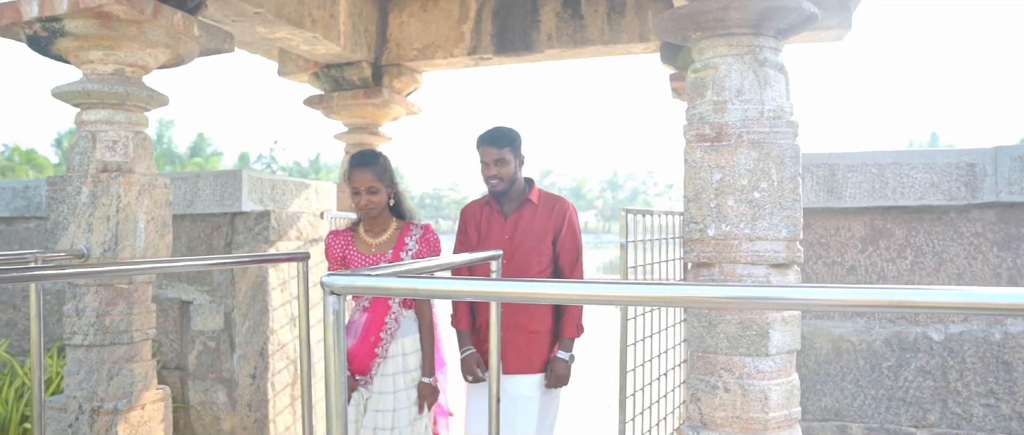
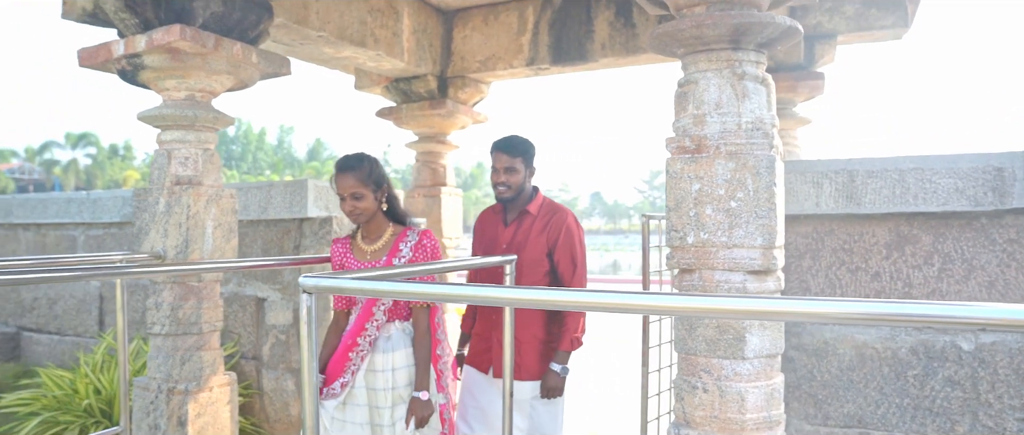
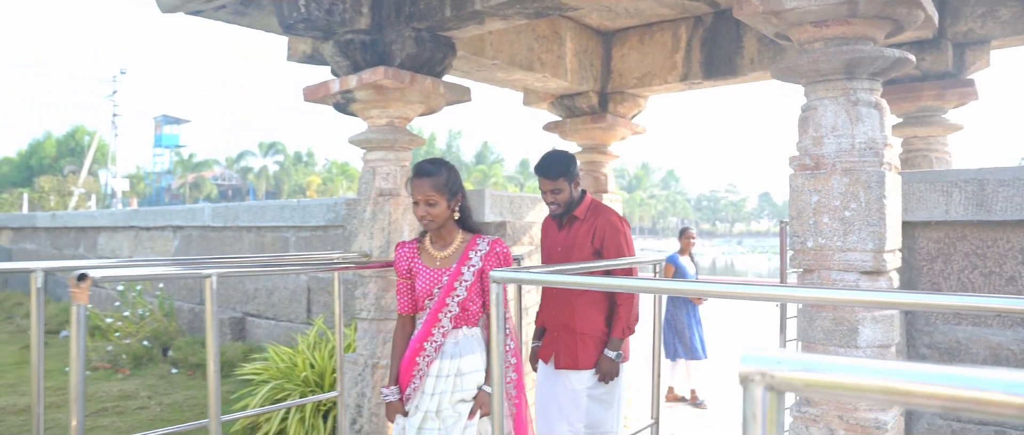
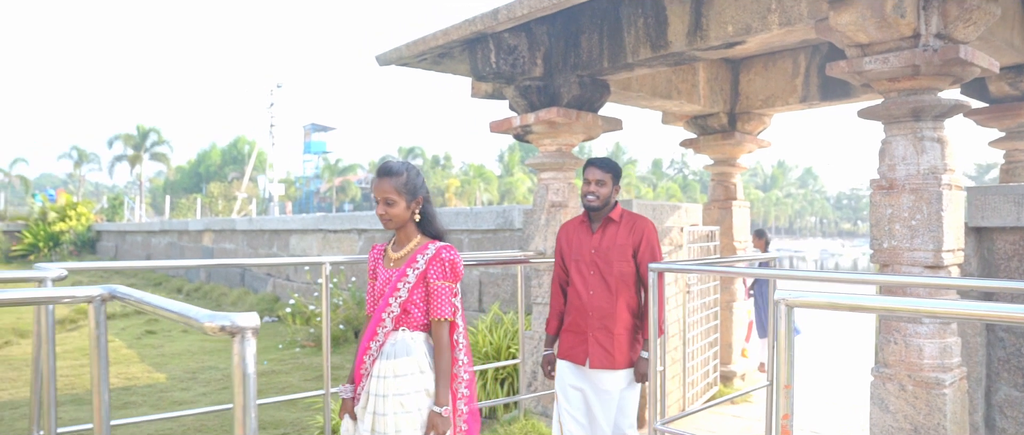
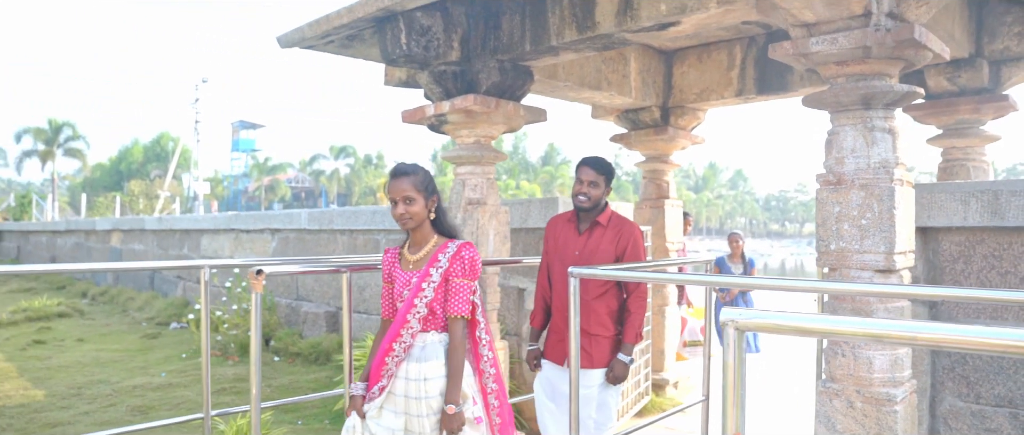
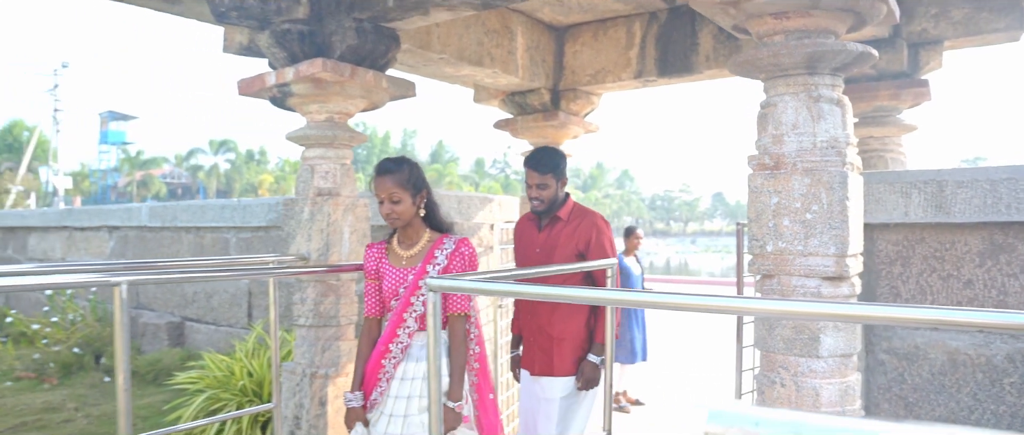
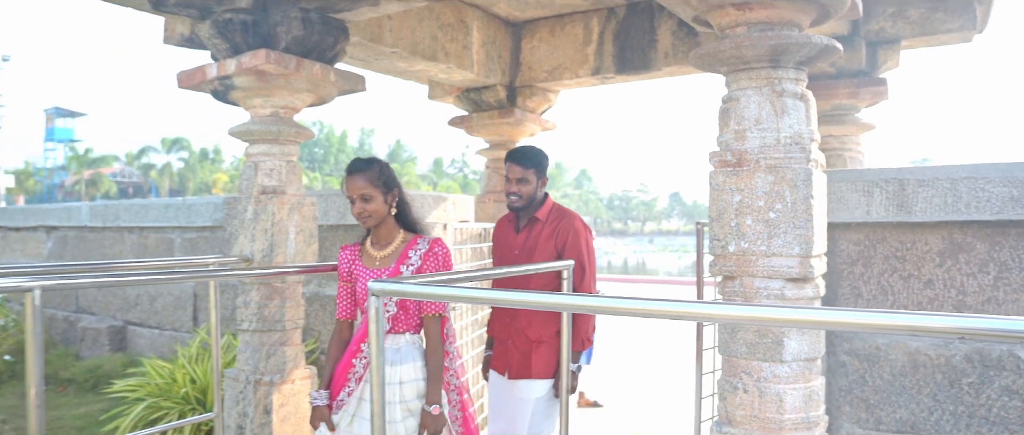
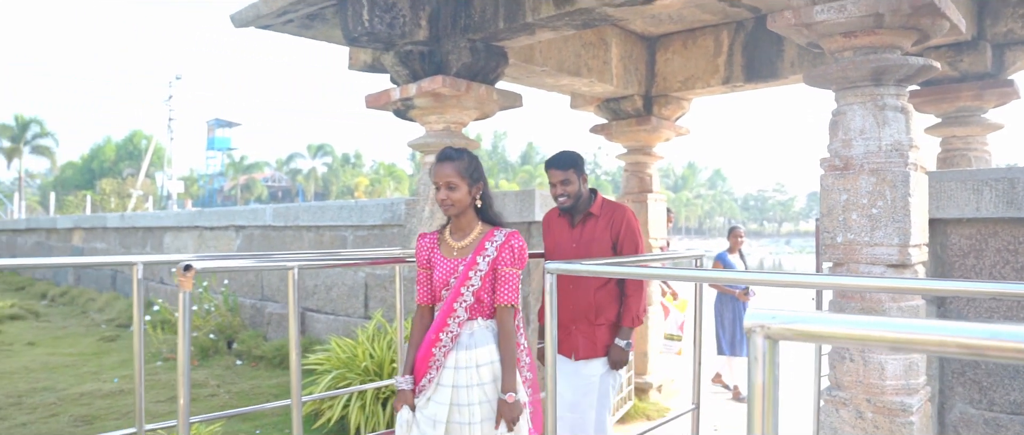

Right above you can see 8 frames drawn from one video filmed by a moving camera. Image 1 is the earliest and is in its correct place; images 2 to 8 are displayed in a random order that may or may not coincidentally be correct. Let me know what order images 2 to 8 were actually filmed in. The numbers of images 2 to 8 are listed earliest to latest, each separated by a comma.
2, 7, 6, 3, 8, 5, 4
